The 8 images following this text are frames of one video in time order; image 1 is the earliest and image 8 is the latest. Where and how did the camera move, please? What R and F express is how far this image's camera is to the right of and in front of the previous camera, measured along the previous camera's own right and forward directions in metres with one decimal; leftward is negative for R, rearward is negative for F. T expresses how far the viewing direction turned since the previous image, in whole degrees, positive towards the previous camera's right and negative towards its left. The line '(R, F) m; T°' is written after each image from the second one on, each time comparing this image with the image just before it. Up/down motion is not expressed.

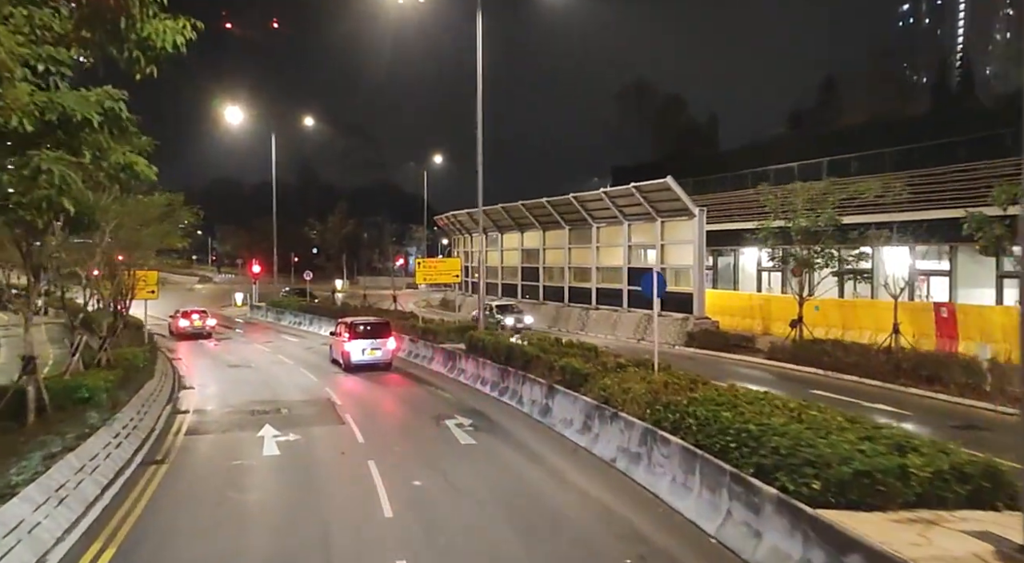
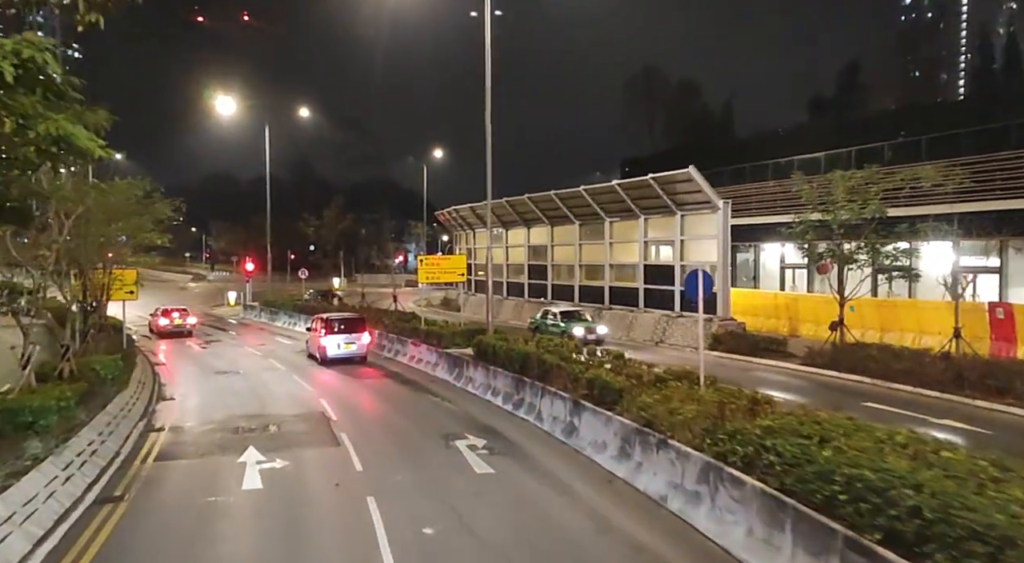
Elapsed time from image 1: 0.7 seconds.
(-0.4, +2.0) m; 0°
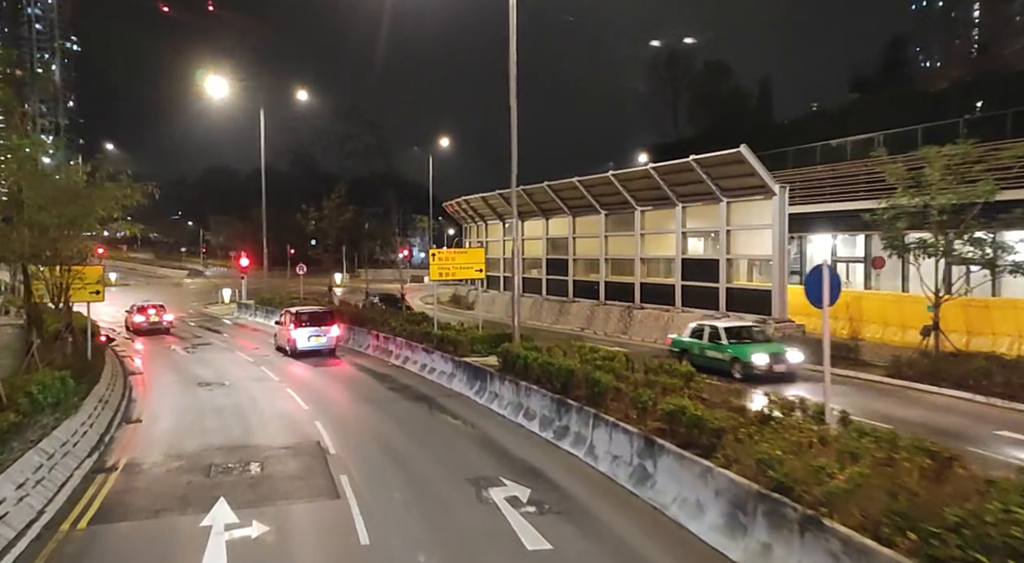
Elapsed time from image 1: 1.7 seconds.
(-0.7, +3.3) m; 0°
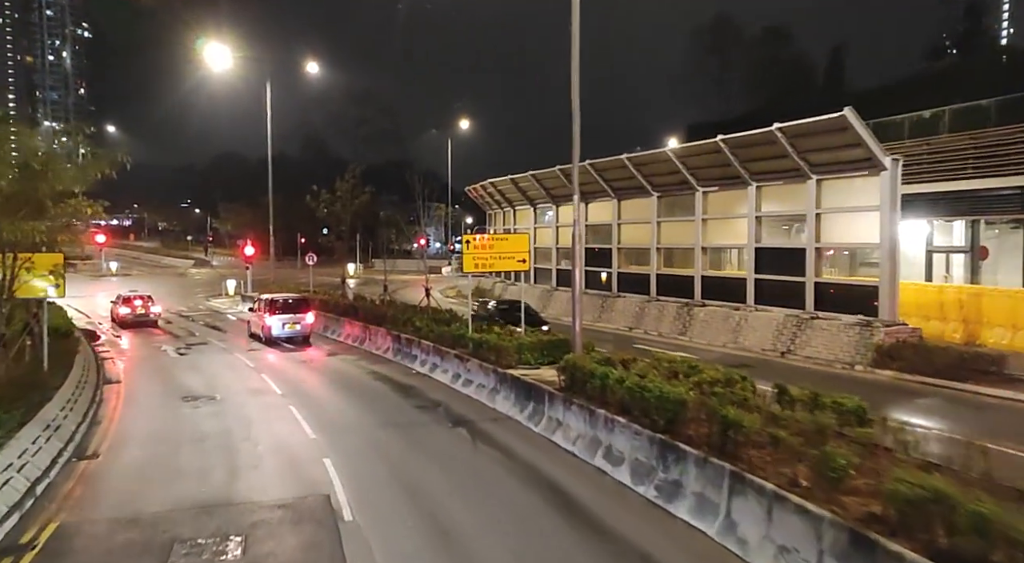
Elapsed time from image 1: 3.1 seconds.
(-1.0, +4.0) m; -1°
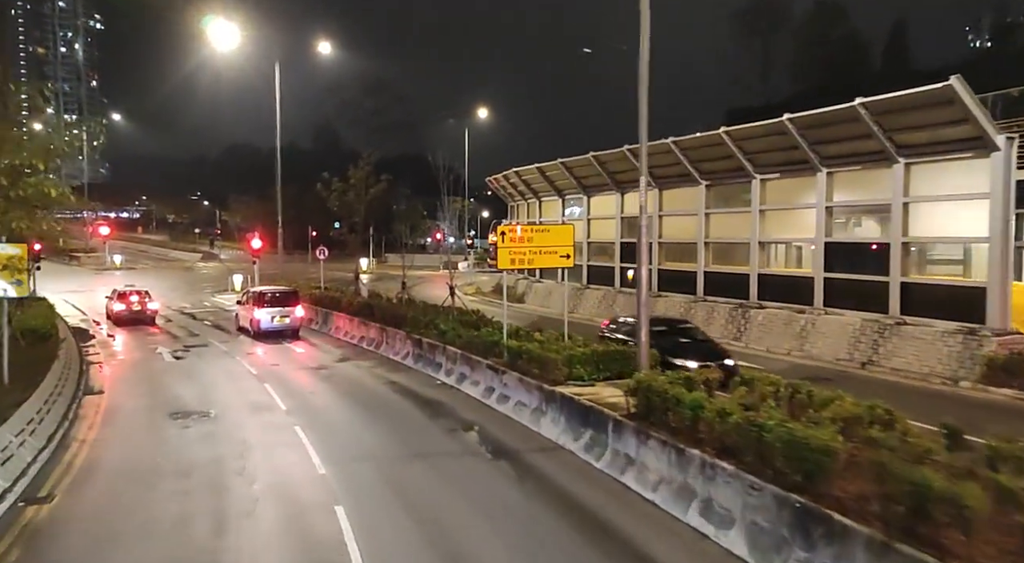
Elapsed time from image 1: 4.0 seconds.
(-0.7, +2.7) m; -1°
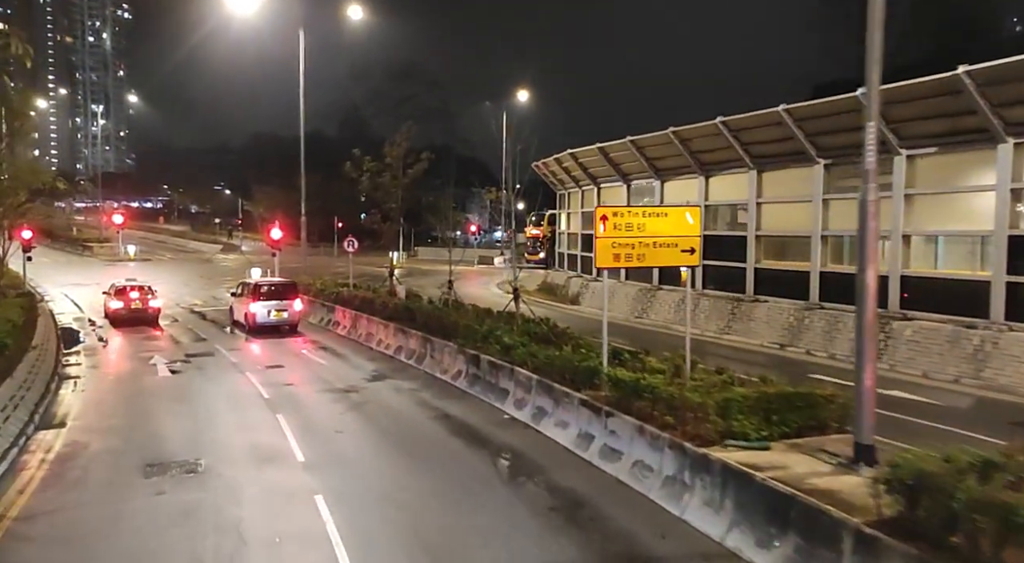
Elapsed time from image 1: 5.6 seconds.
(-1.3, +4.5) m; -2°
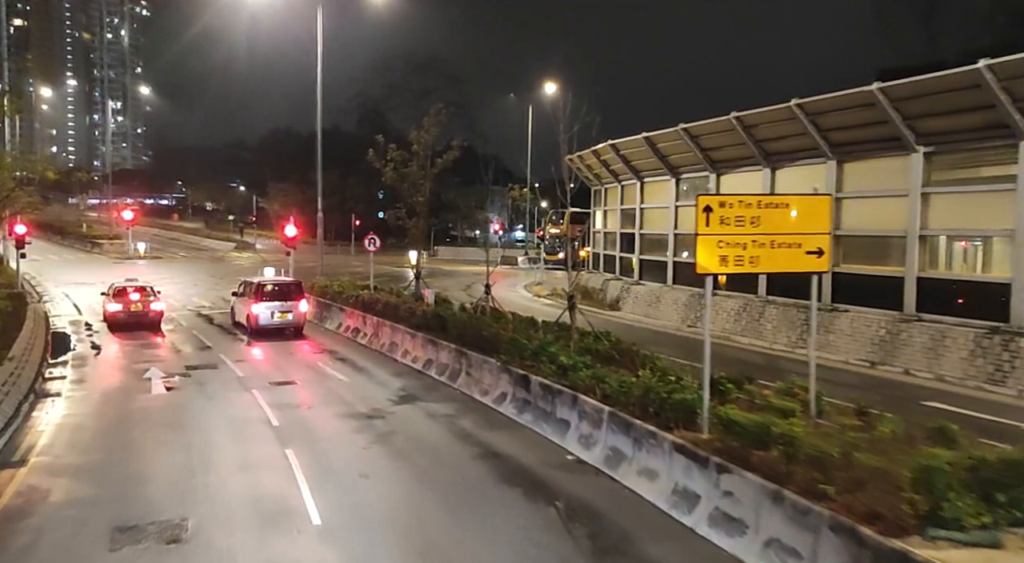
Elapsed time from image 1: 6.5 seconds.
(-0.8, +2.6) m; -1°
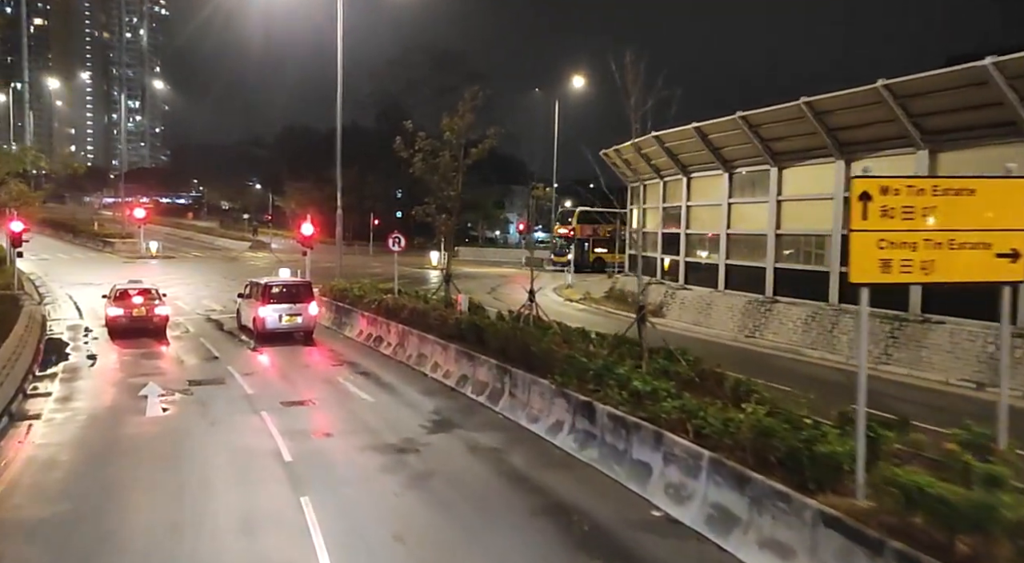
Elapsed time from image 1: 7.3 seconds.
(-0.7, +2.3) m; -1°
